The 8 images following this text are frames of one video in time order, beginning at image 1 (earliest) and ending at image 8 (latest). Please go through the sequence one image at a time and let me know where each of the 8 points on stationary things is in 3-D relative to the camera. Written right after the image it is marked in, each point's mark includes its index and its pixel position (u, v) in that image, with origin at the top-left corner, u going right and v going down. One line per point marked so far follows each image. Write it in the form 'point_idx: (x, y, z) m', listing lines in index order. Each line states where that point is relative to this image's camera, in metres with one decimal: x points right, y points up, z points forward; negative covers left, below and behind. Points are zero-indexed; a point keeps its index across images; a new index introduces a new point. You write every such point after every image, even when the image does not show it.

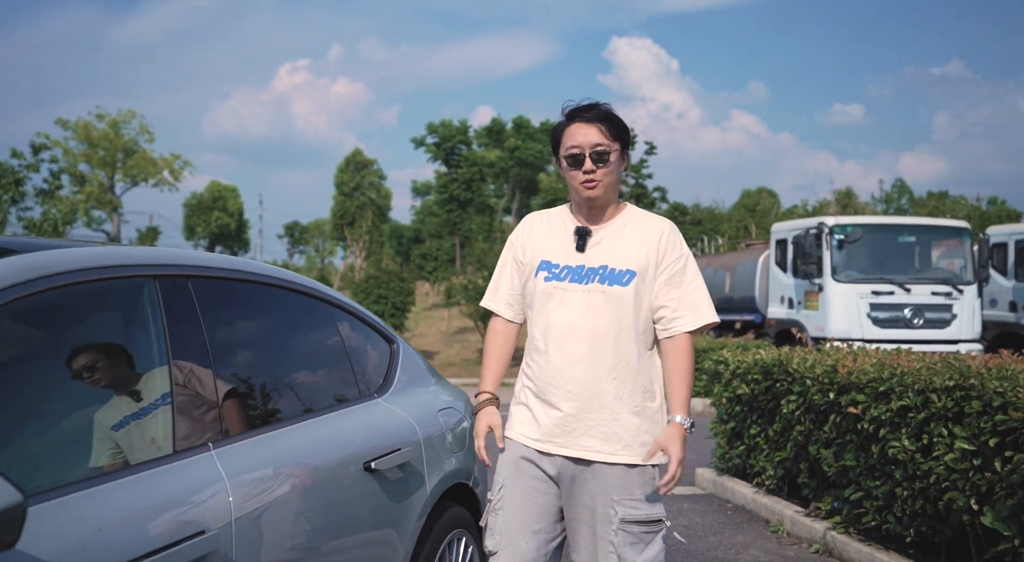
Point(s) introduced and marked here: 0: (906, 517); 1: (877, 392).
0: (+2.0, -1.2, +3.9) m
1: (+1.9, -0.6, +4.1) m
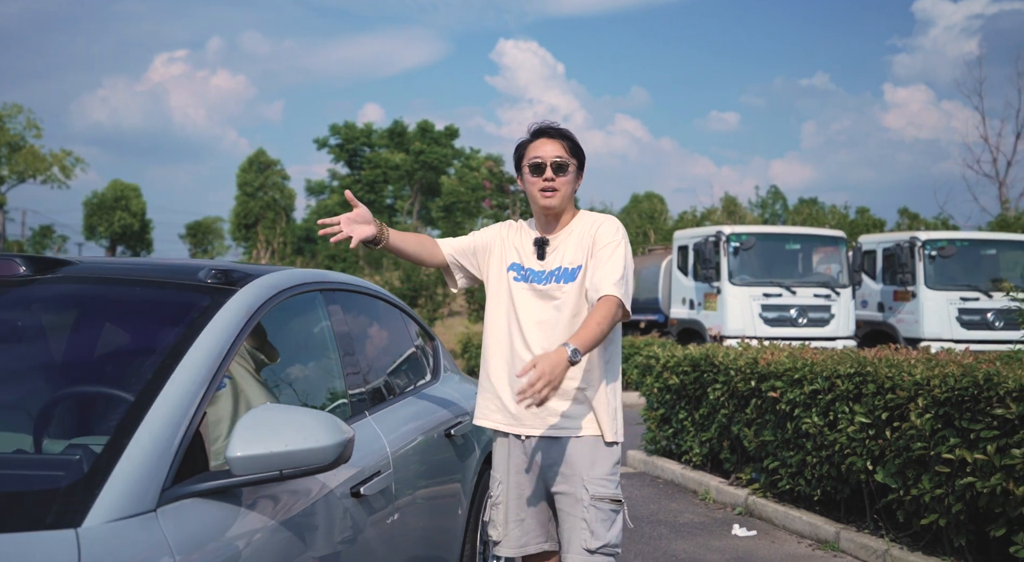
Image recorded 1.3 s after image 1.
0: (+1.9, -1.2, +4.8) m
1: (+1.8, -0.6, +5.0) m
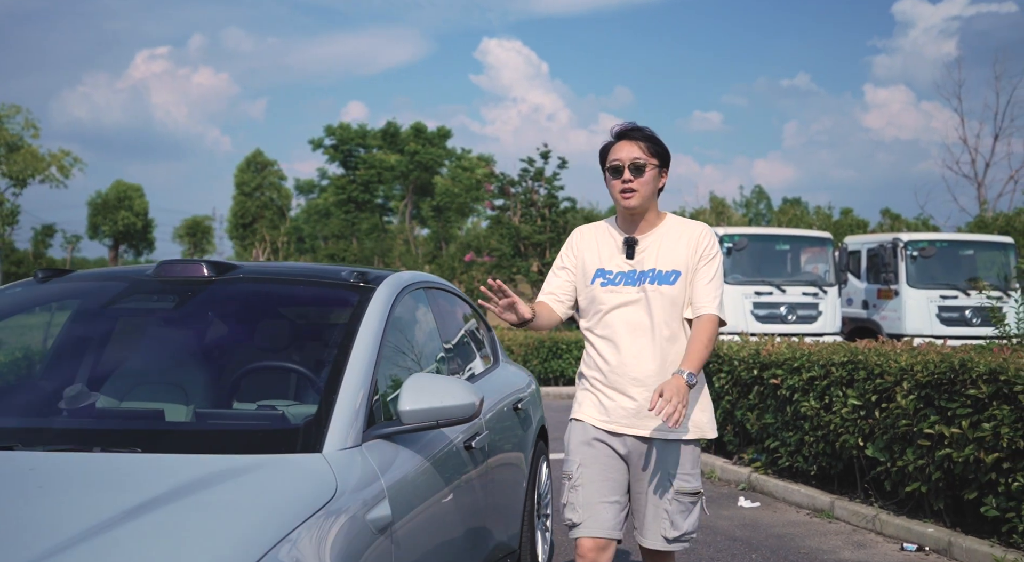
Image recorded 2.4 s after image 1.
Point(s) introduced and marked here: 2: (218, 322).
0: (+2.1, -1.2, +5.4) m
1: (+2.0, -0.6, +5.6) m
2: (-1.2, -0.2, +3.0) m
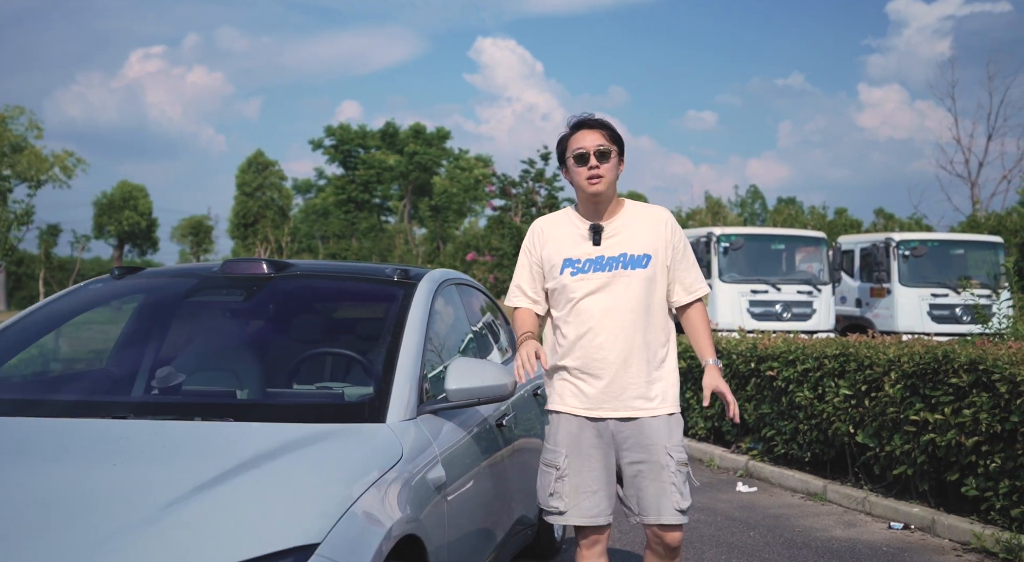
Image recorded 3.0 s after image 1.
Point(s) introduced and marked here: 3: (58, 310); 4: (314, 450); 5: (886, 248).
0: (+2.2, -1.2, +5.7) m
1: (+2.1, -0.6, +5.9) m
2: (-1.1, -0.2, +3.3) m
3: (-2.0, -0.1, +3.6) m
4: (-0.6, -0.5, +2.2) m
5: (+6.6, +0.6, +13.6) m
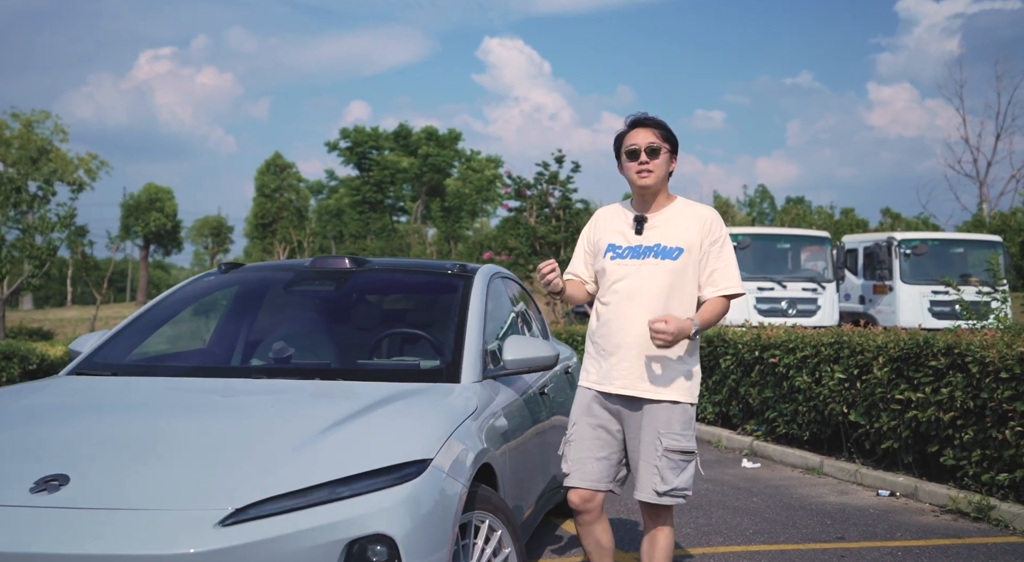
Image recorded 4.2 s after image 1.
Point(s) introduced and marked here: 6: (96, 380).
0: (+2.4, -1.2, +6.3) m
1: (+2.3, -0.6, +6.5) m
2: (-0.9, -0.2, +3.9) m
3: (-1.8, -0.1, +4.2) m
4: (-0.5, -0.5, +2.9) m
5: (+6.9, +0.6, +14.2) m
6: (-1.9, -0.5, +3.5) m
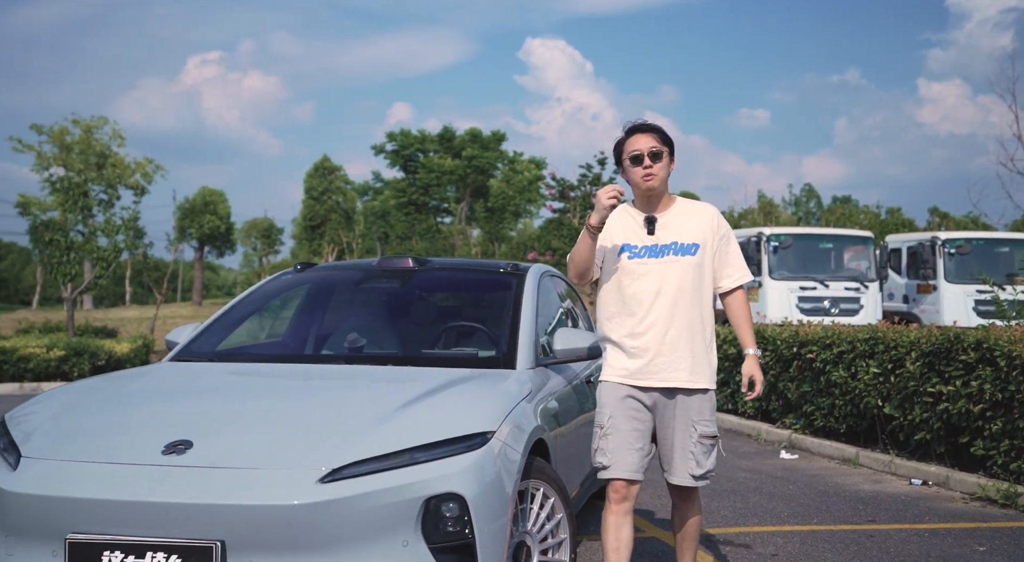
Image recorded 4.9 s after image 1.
0: (+2.8, -1.2, +6.6) m
1: (+2.7, -0.5, +6.8) m
2: (-0.6, -0.2, +4.3) m
3: (-1.5, -0.1, +4.7) m
4: (-0.2, -0.5, +3.3) m
5: (+7.7, +0.6, +14.2) m
6: (-1.6, -0.4, +3.9) m
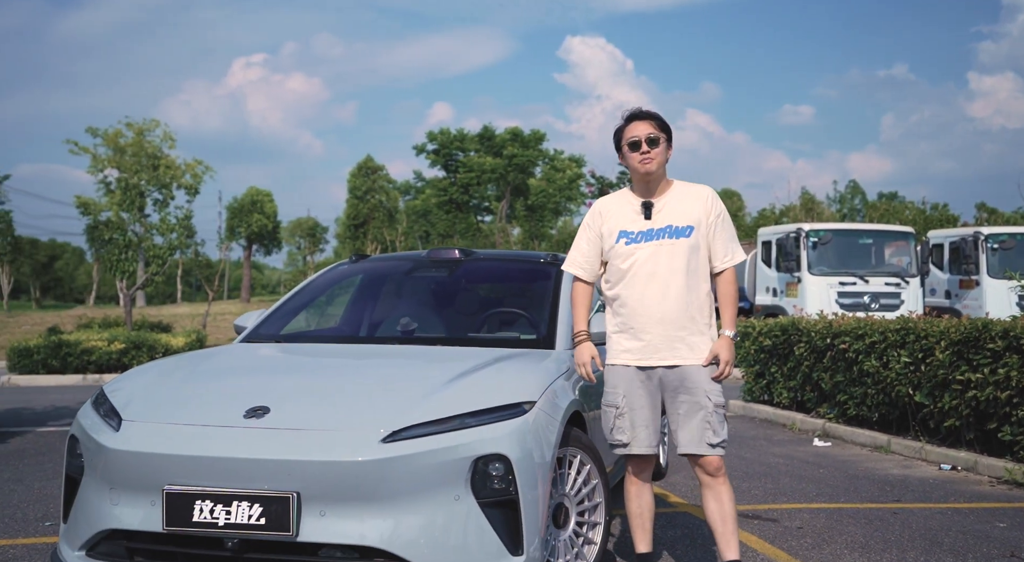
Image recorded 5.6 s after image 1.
0: (+3.2, -1.1, +6.7) m
1: (+3.1, -0.5, +6.9) m
2: (-0.4, -0.1, +4.7) m
3: (-1.2, 0.0, +5.1) m
4: (-0.1, -0.4, +3.6) m
5: (+8.4, +0.7, +14.1) m
6: (-1.4, -0.4, +4.3) m
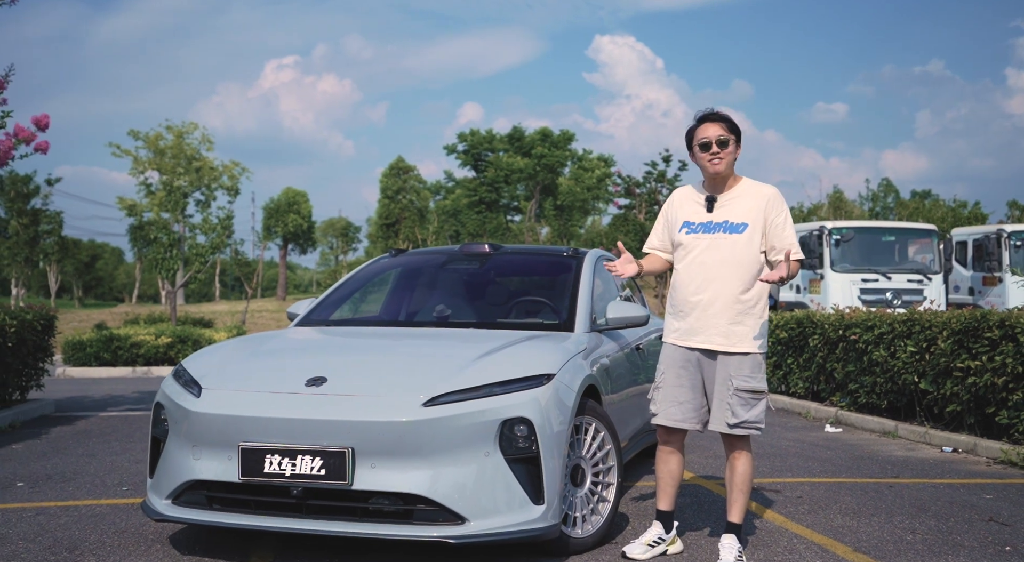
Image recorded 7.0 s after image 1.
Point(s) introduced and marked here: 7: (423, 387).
0: (+3.4, -1.0, +7.1) m
1: (+3.3, -0.4, +7.3) m
2: (-0.2, 0.0, +5.1) m
3: (-1.0, 0.0, +5.6) m
4: (+0.1, -0.3, +4.0) m
5: (+9.0, +0.8, +14.2) m
6: (-1.3, -0.3, +4.9) m
7: (-0.4, -0.5, +3.5) m
